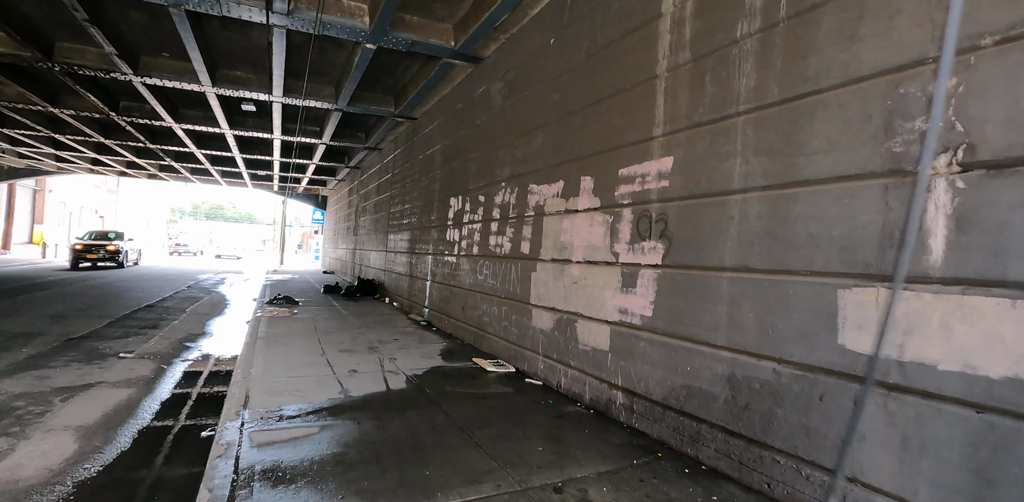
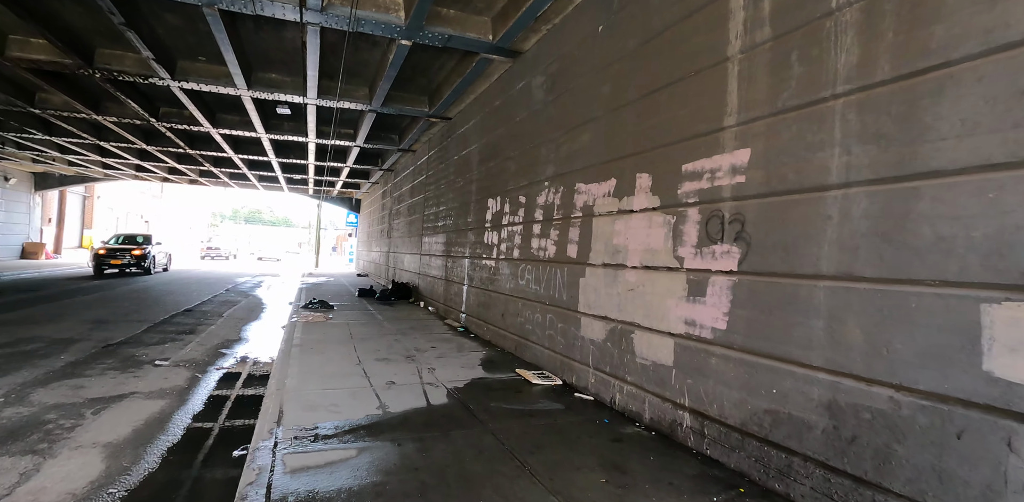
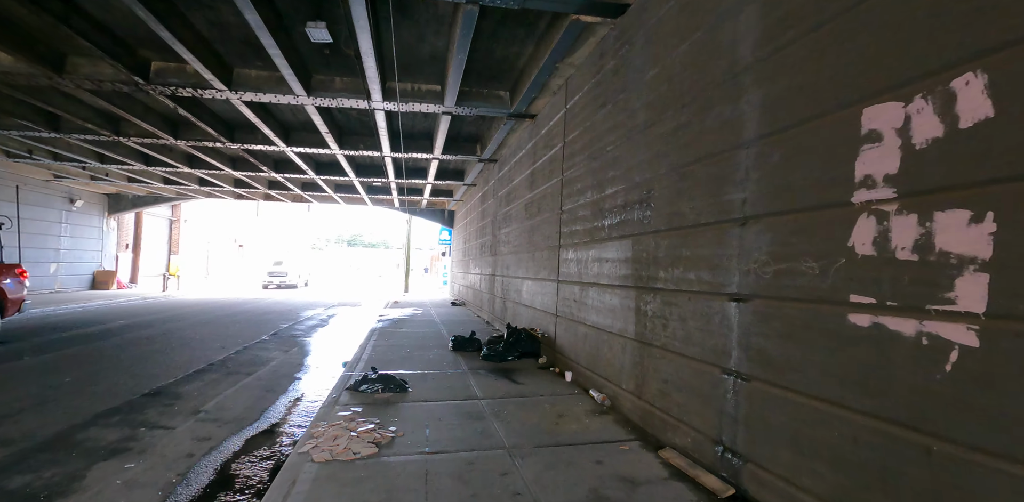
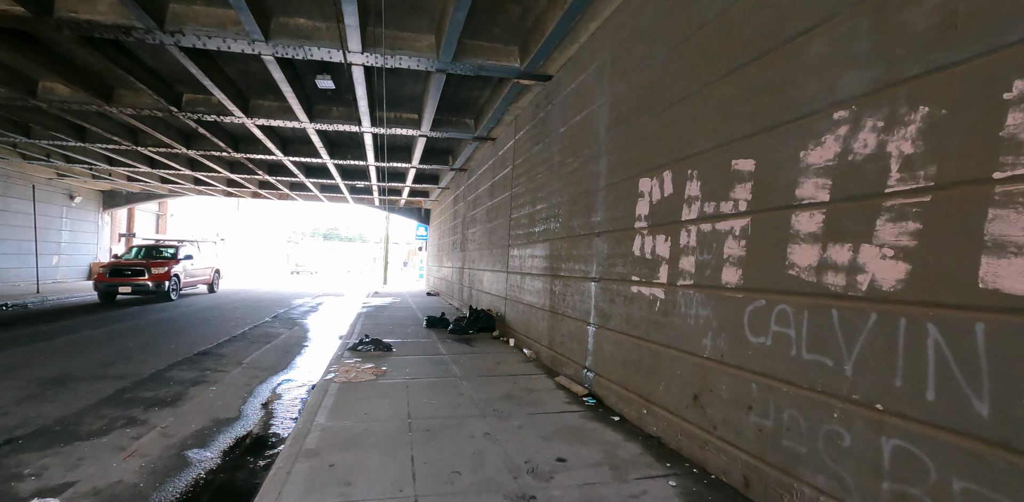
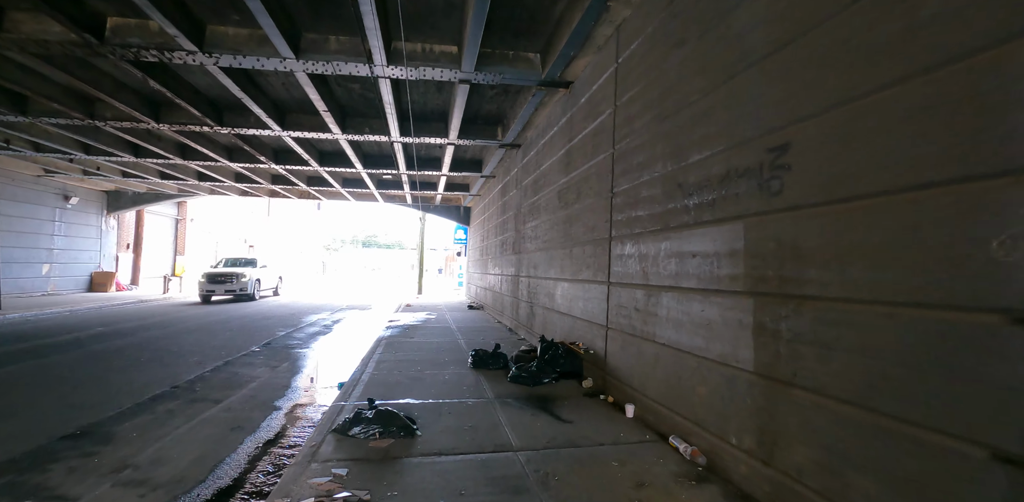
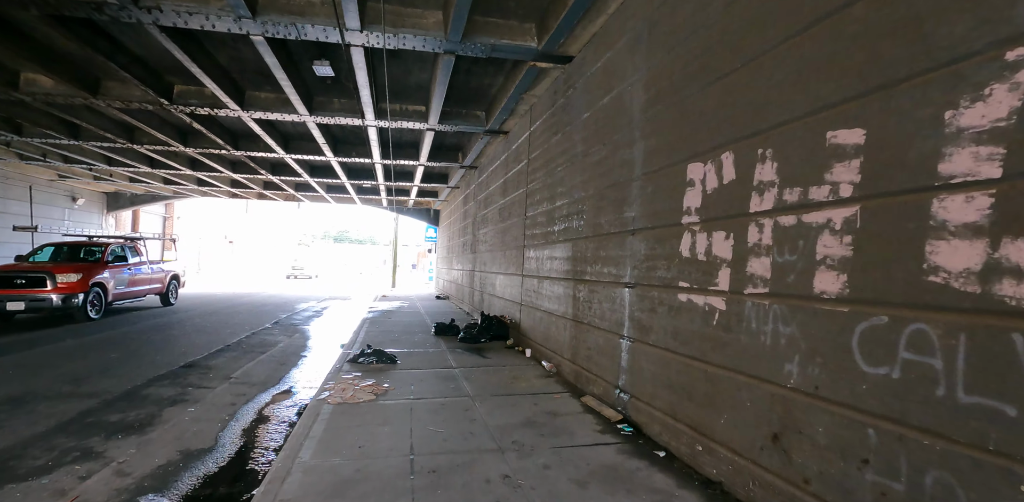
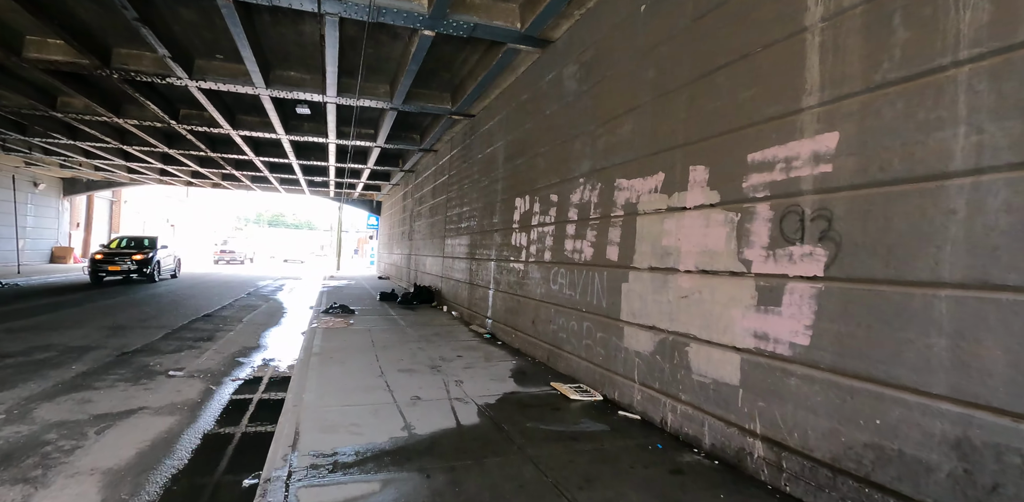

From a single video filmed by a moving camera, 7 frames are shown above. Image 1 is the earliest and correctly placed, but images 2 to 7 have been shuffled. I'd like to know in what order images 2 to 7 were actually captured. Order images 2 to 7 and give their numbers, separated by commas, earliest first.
2, 7, 4, 6, 3, 5
